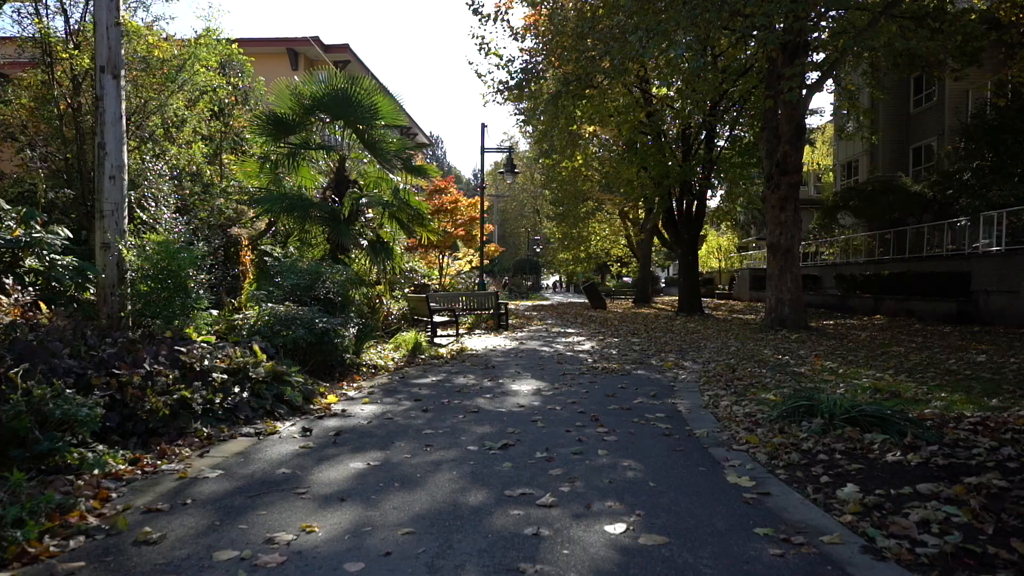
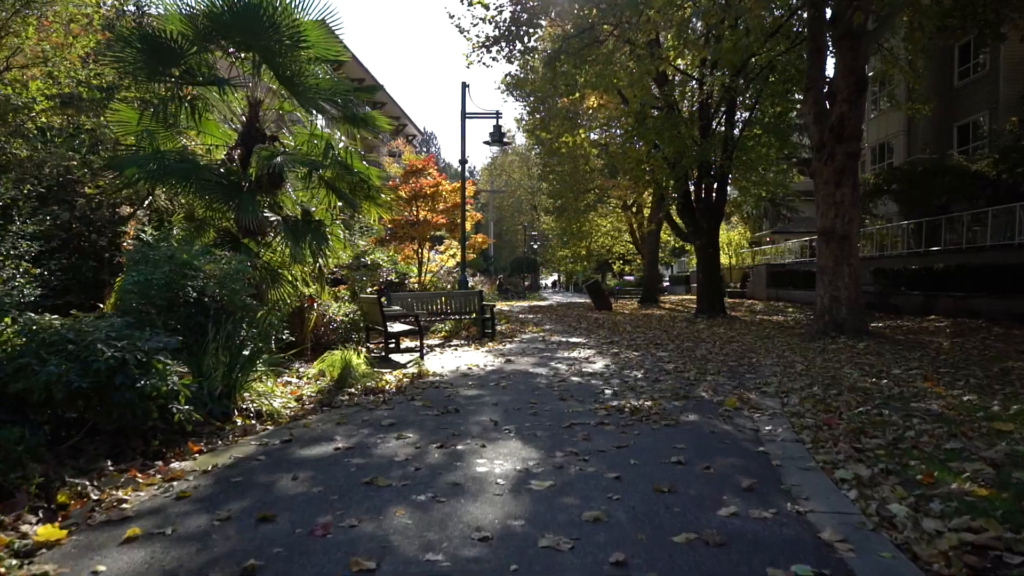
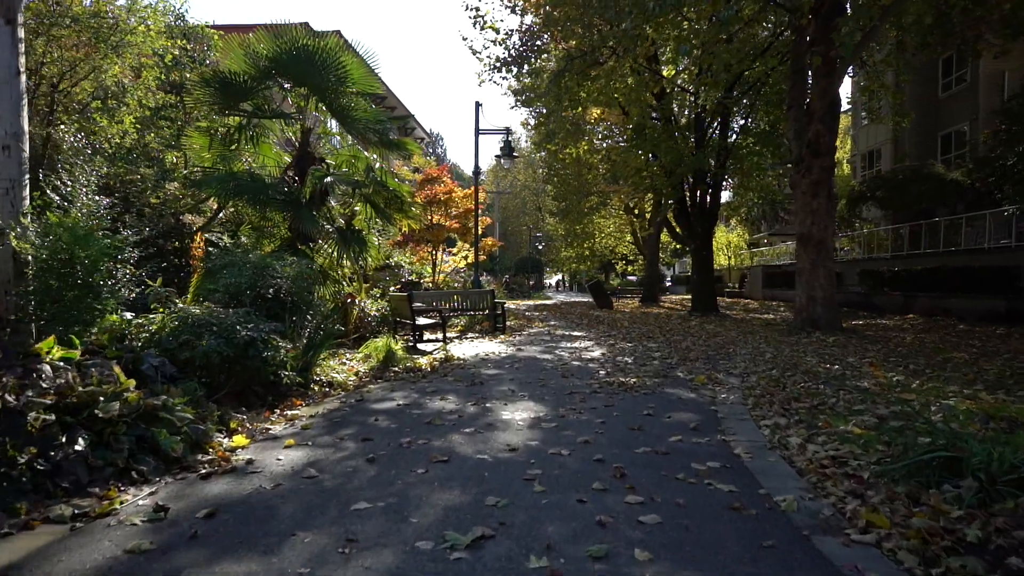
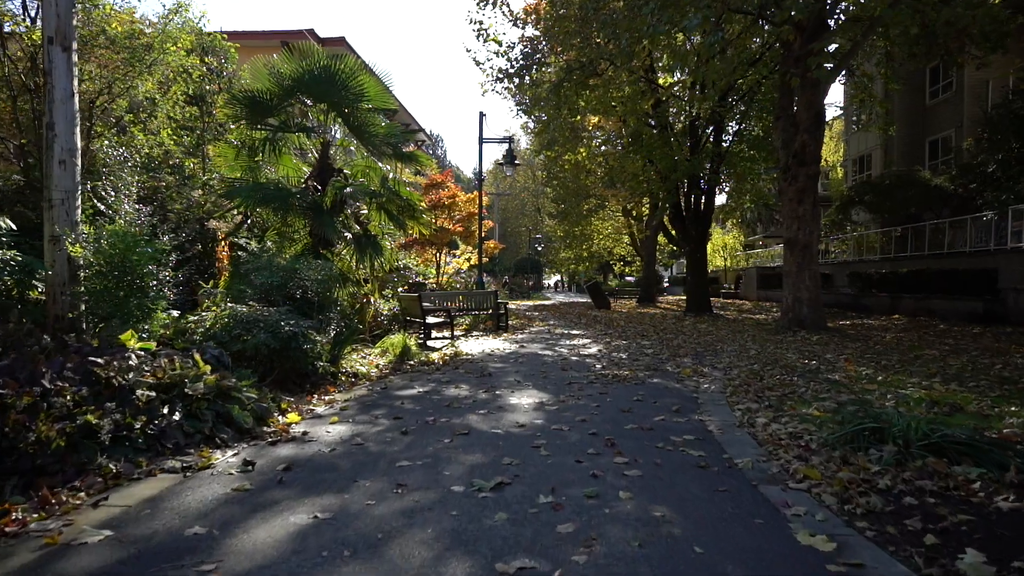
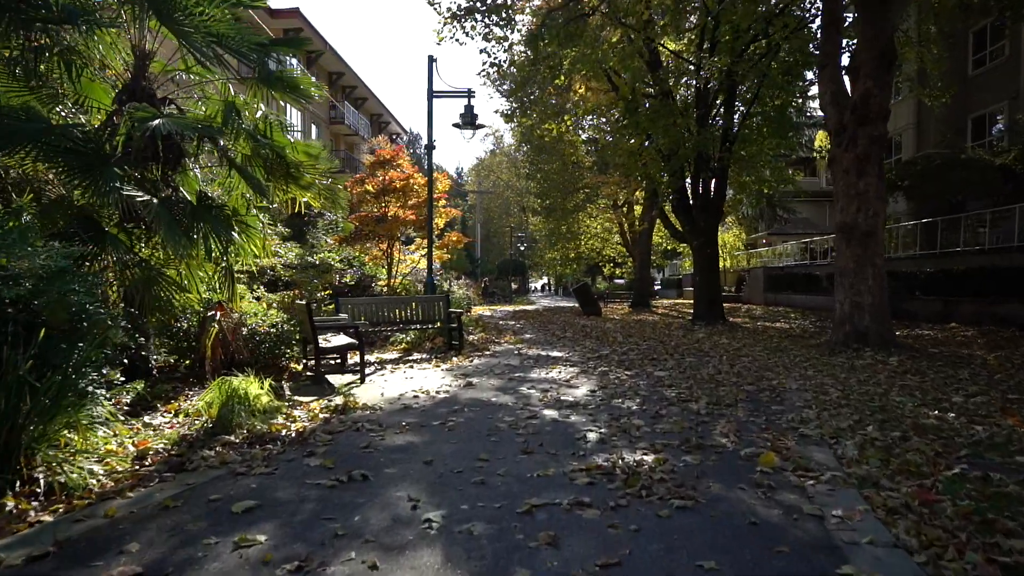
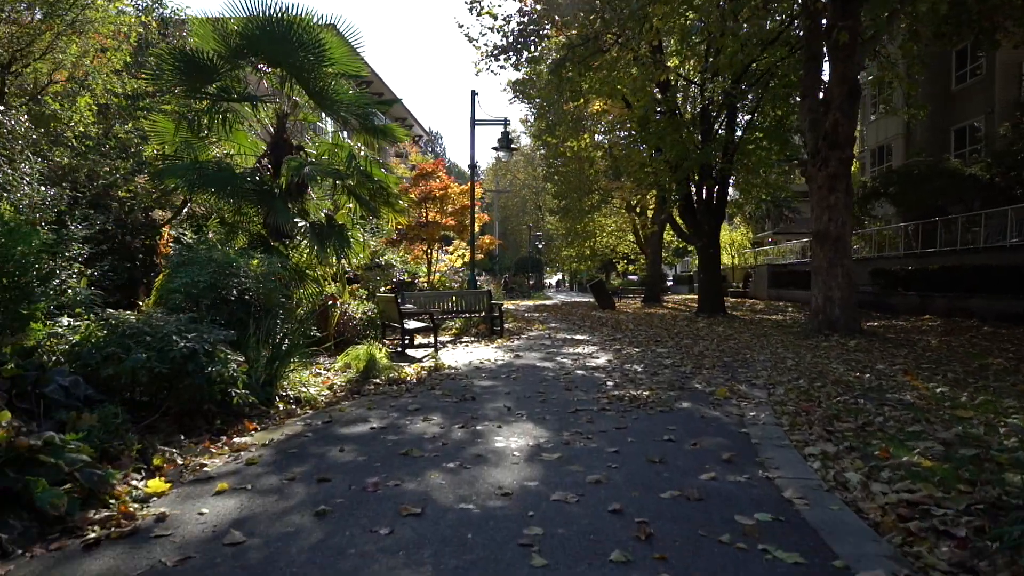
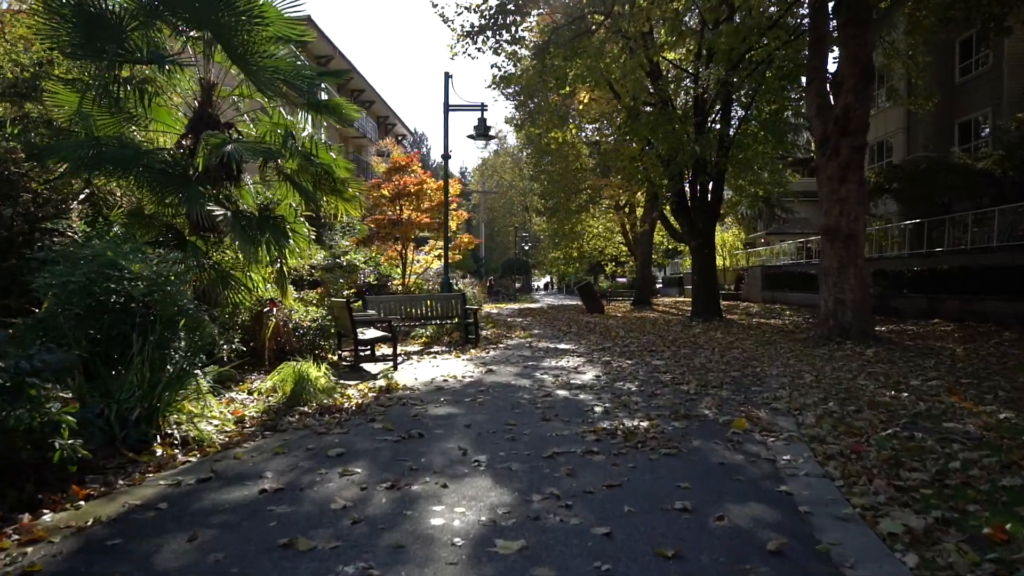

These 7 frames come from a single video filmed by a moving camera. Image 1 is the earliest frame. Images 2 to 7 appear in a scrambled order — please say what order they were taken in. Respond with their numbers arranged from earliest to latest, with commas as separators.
4, 3, 6, 2, 7, 5
